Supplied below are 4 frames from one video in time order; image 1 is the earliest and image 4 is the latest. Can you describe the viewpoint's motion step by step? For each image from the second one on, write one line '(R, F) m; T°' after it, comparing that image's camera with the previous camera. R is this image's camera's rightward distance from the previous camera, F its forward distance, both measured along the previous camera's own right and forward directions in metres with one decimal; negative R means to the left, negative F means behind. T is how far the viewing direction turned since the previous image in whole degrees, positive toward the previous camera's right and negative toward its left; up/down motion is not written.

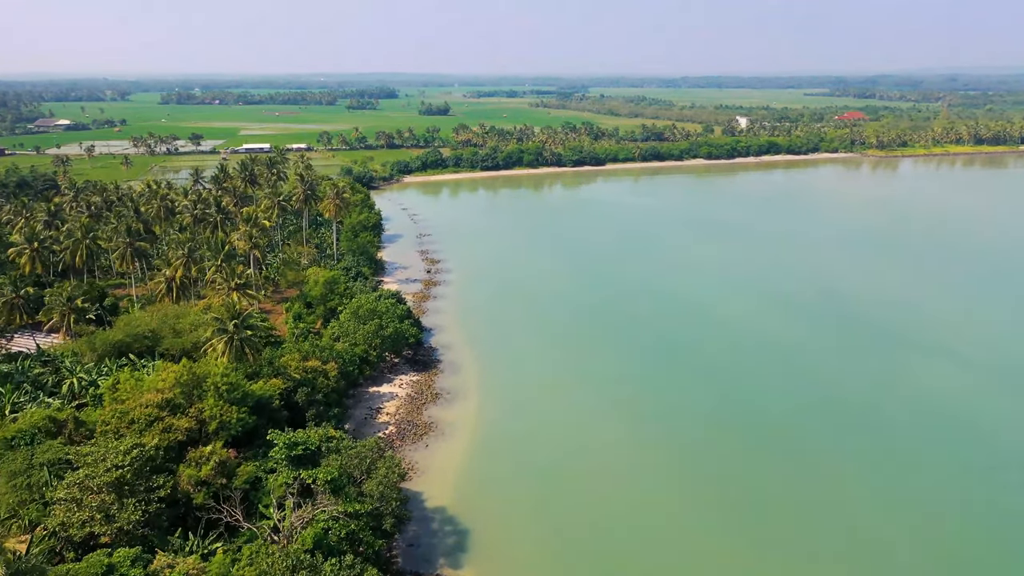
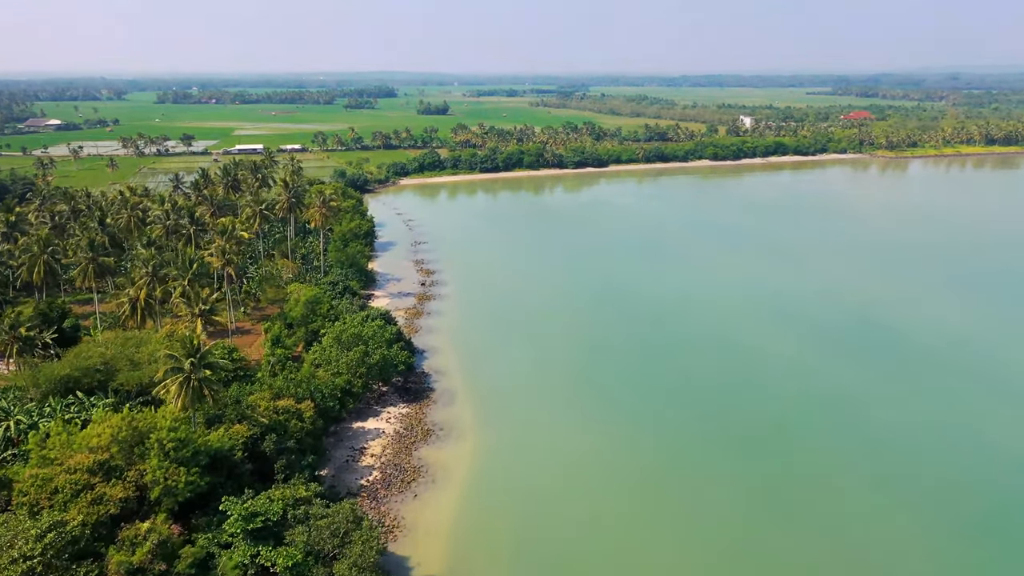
(0.0, +4.5) m; 0°
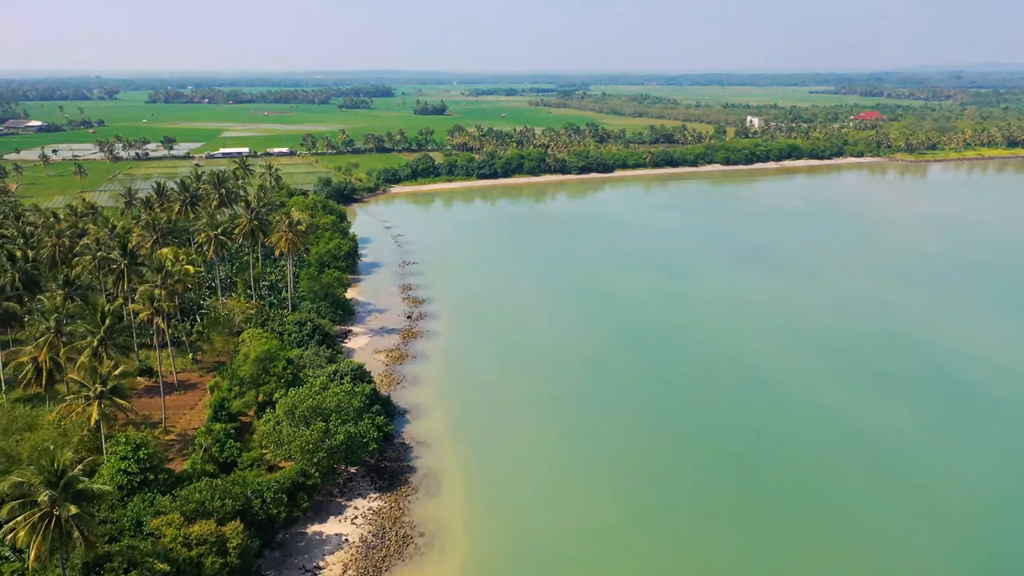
(-0.1, +8.6) m; 0°
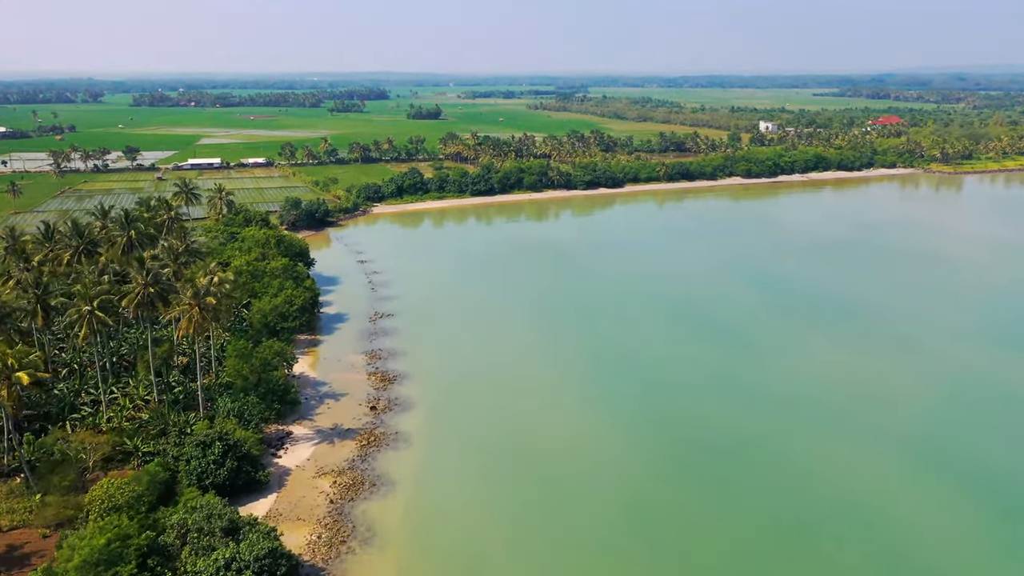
(-0.1, +14.5) m; 0°
